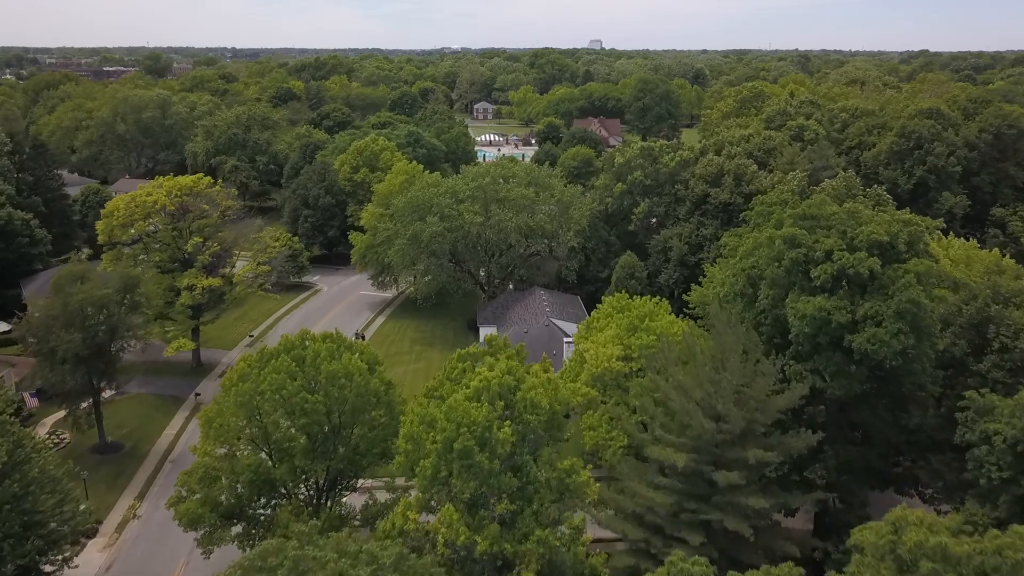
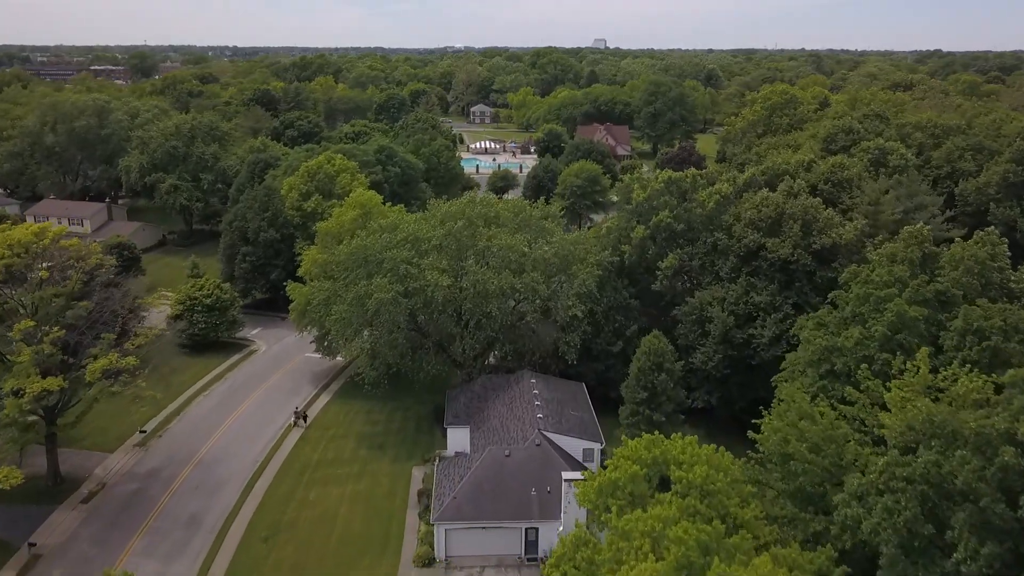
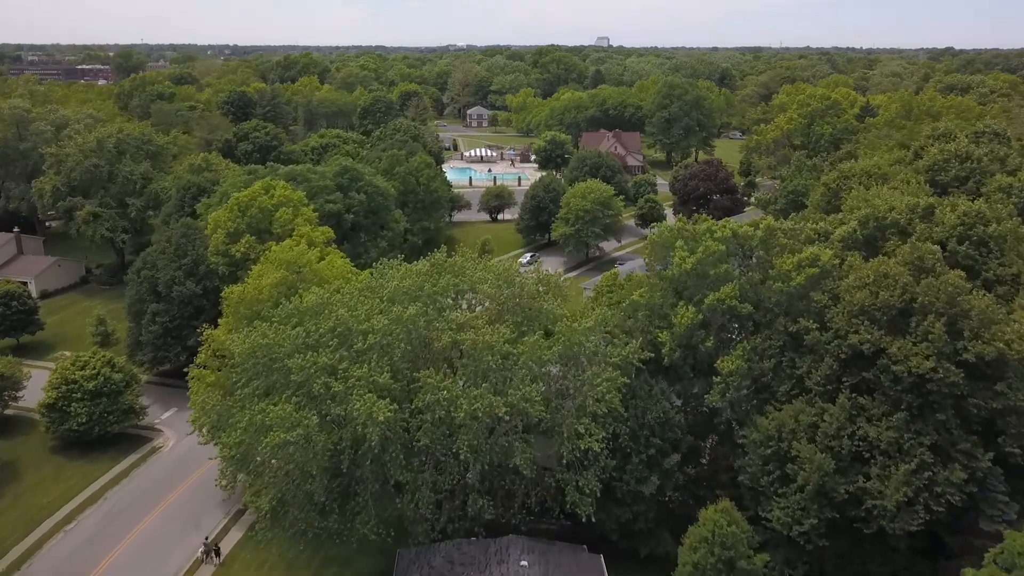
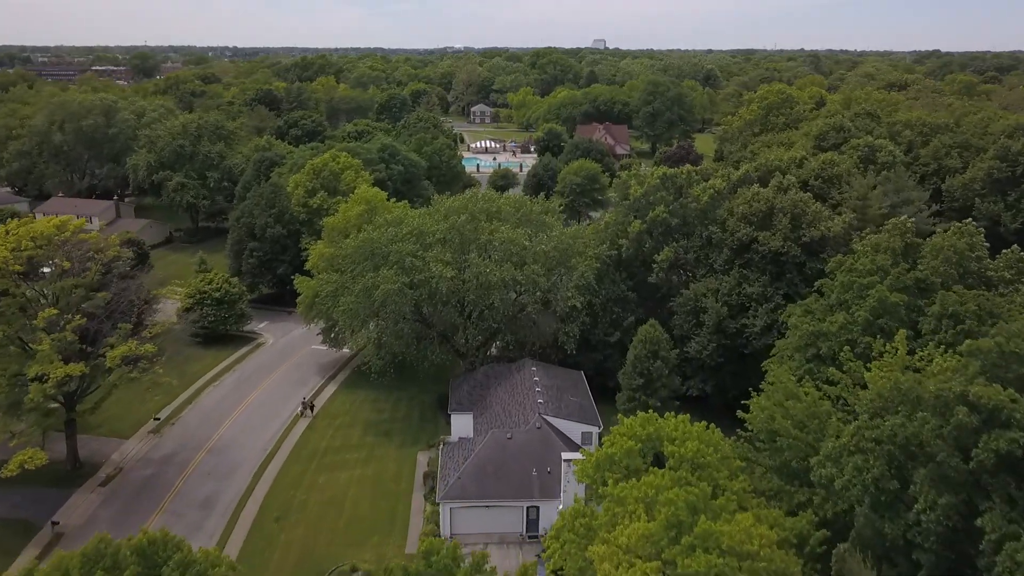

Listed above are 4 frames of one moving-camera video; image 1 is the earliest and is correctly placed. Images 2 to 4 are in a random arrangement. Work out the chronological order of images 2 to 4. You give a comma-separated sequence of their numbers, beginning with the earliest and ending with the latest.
4, 2, 3
